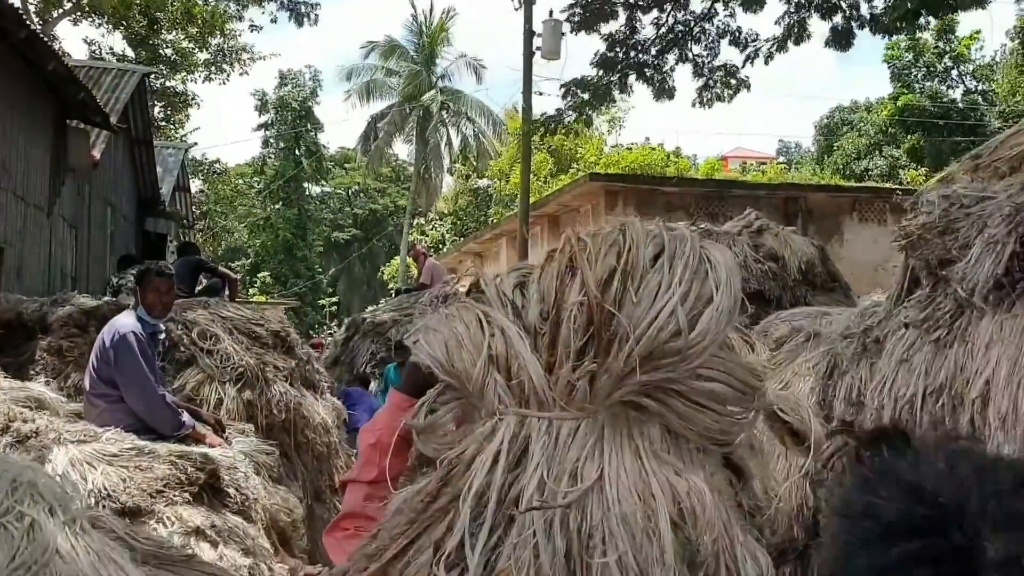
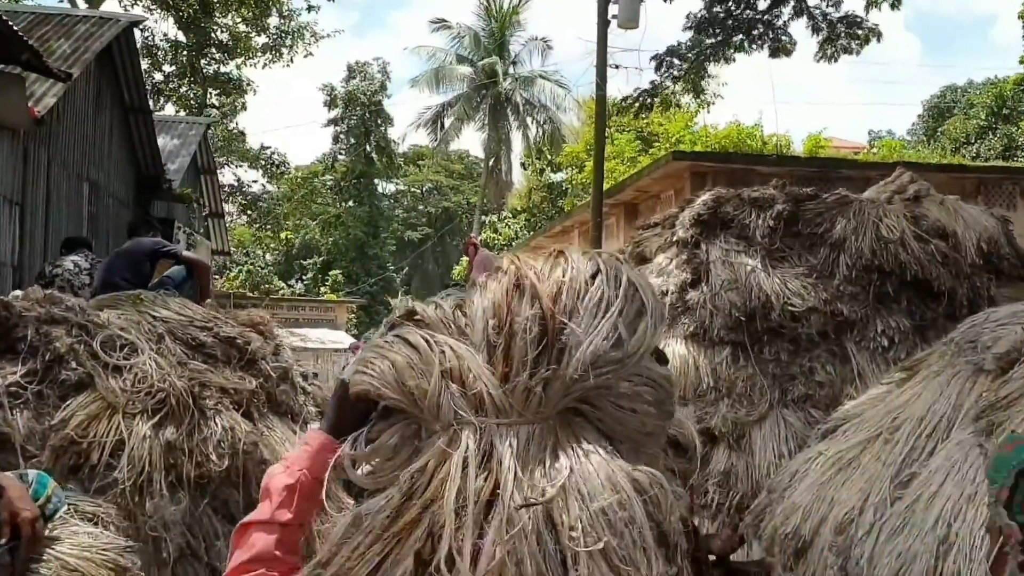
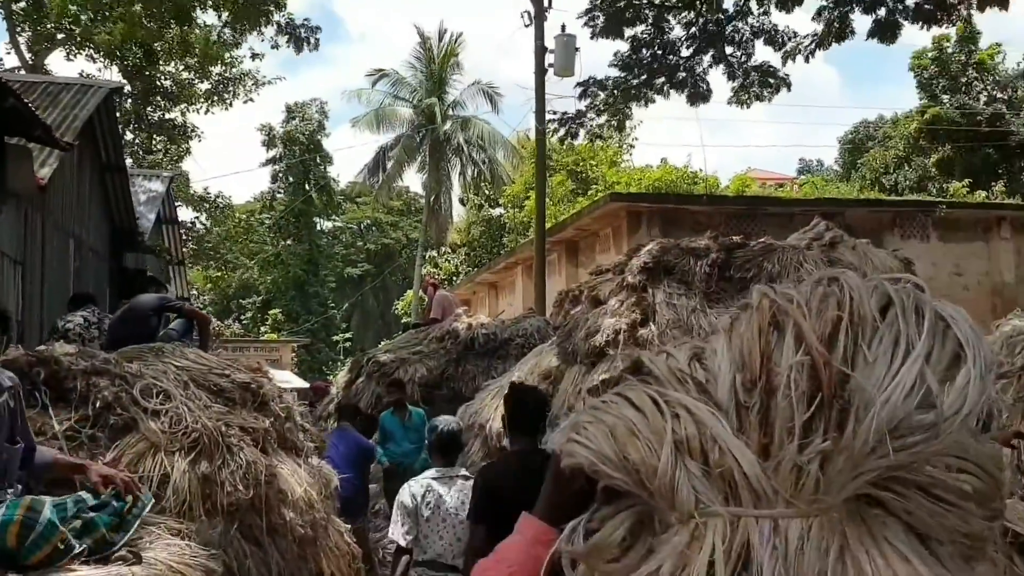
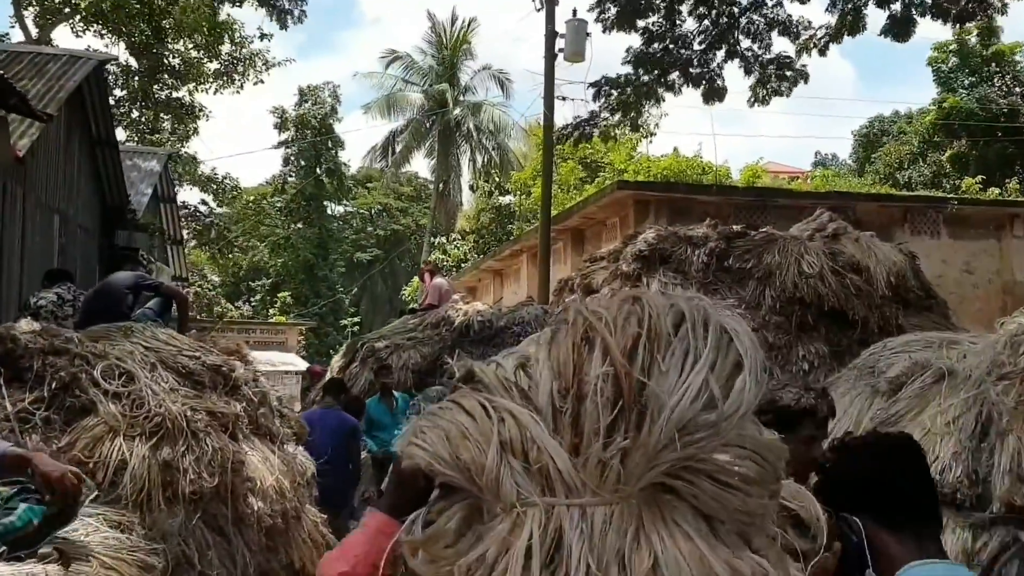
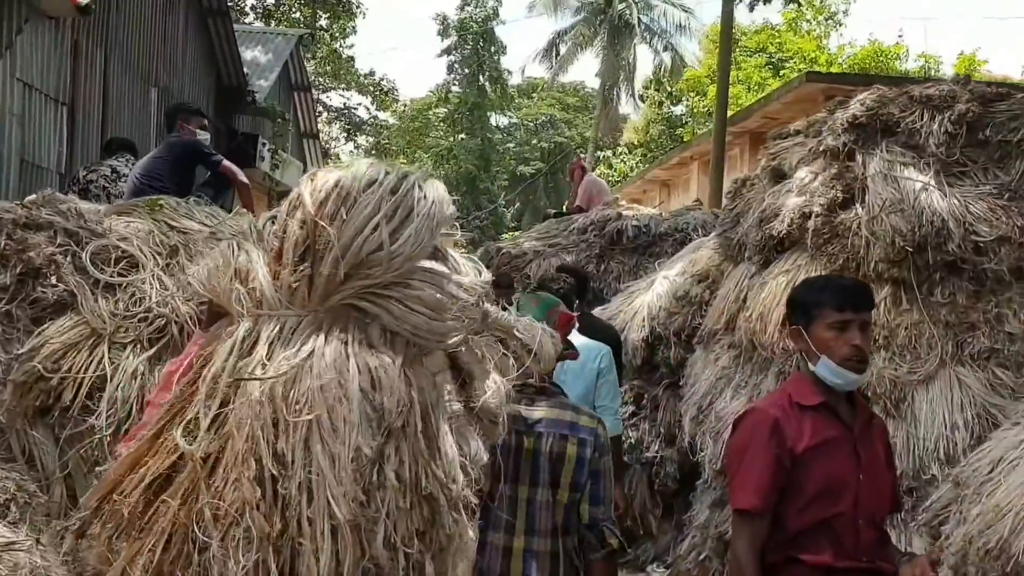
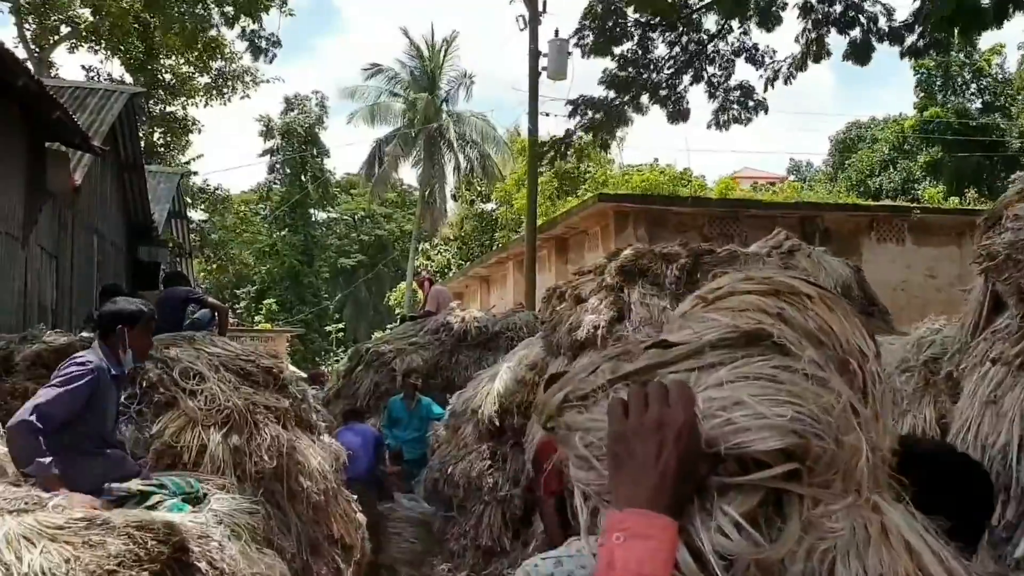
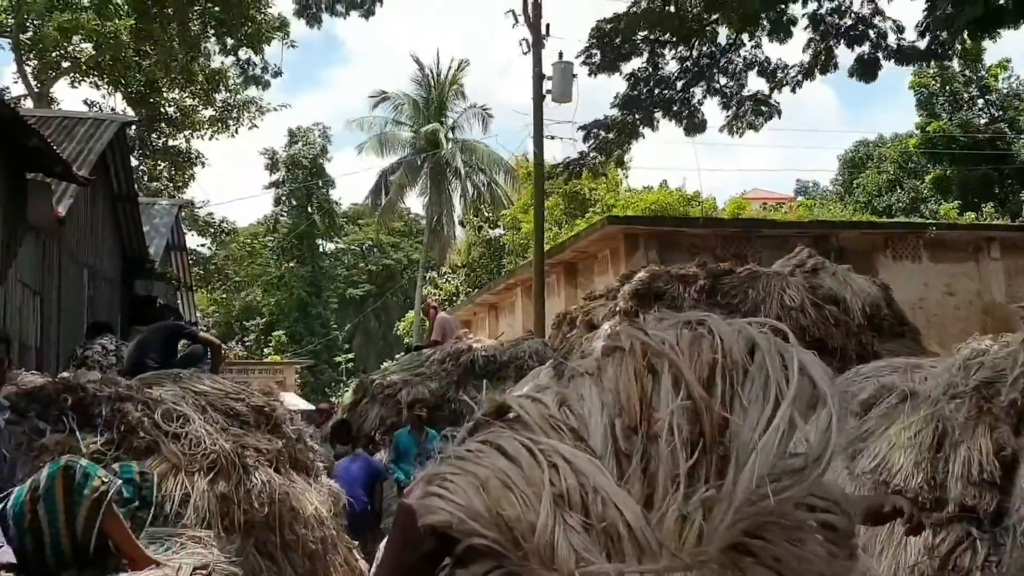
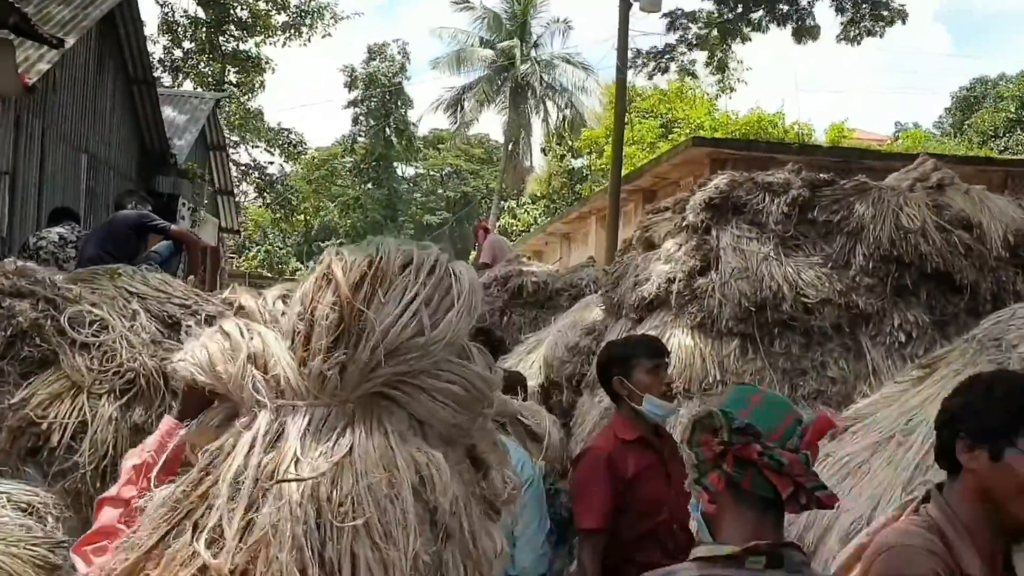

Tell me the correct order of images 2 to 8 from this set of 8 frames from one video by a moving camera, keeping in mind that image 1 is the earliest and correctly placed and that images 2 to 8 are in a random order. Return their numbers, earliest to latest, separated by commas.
6, 7, 3, 4, 2, 8, 5
